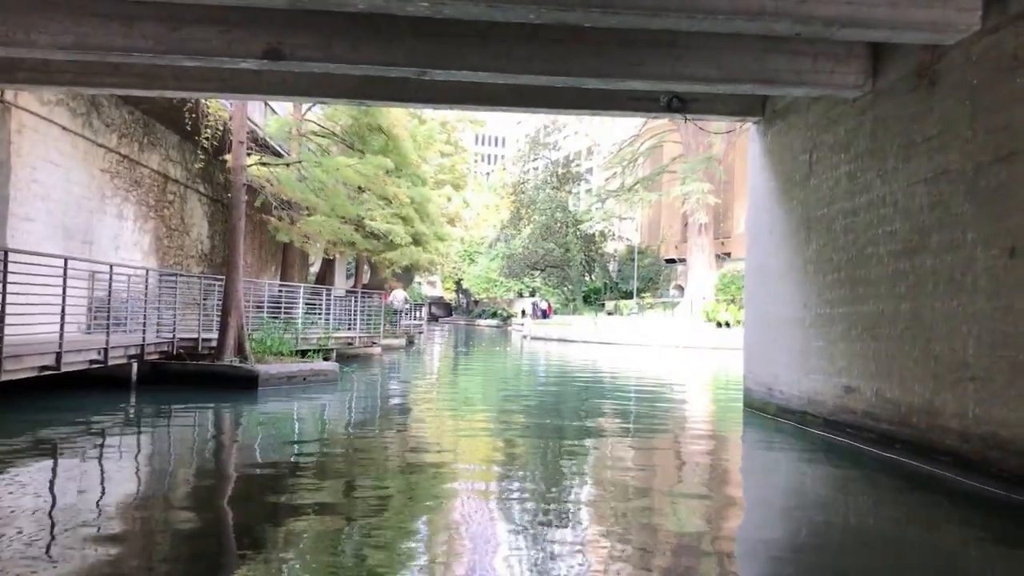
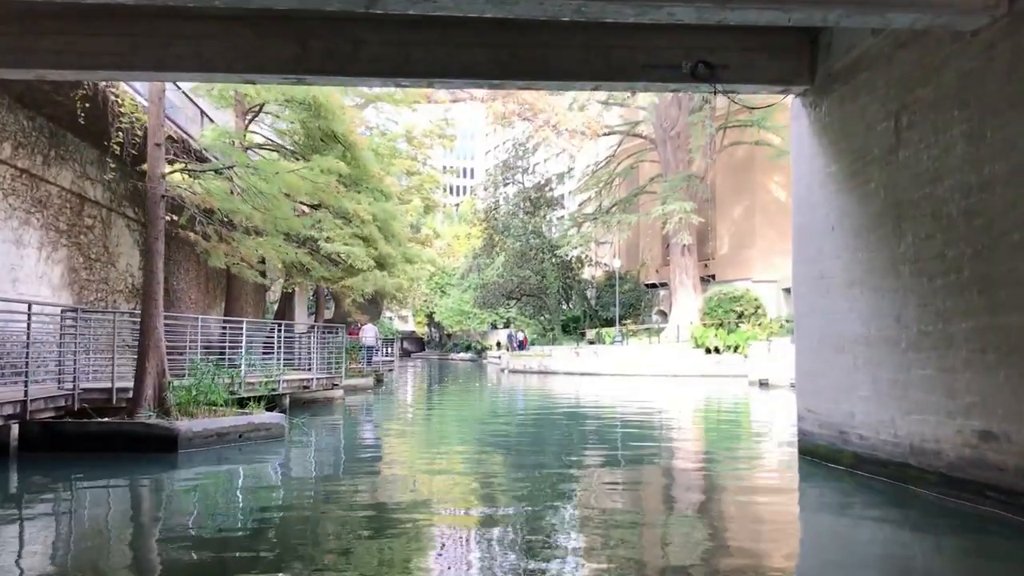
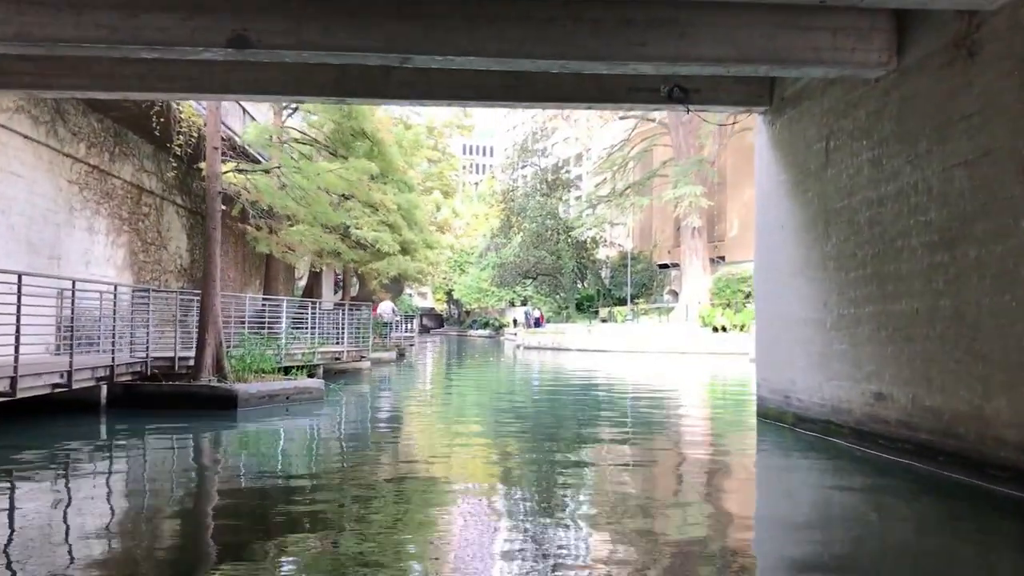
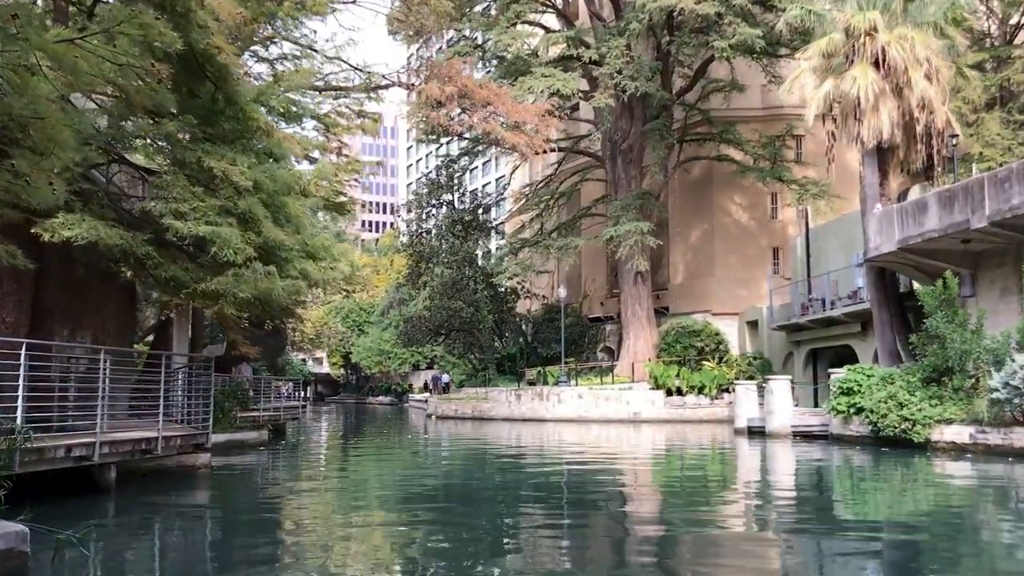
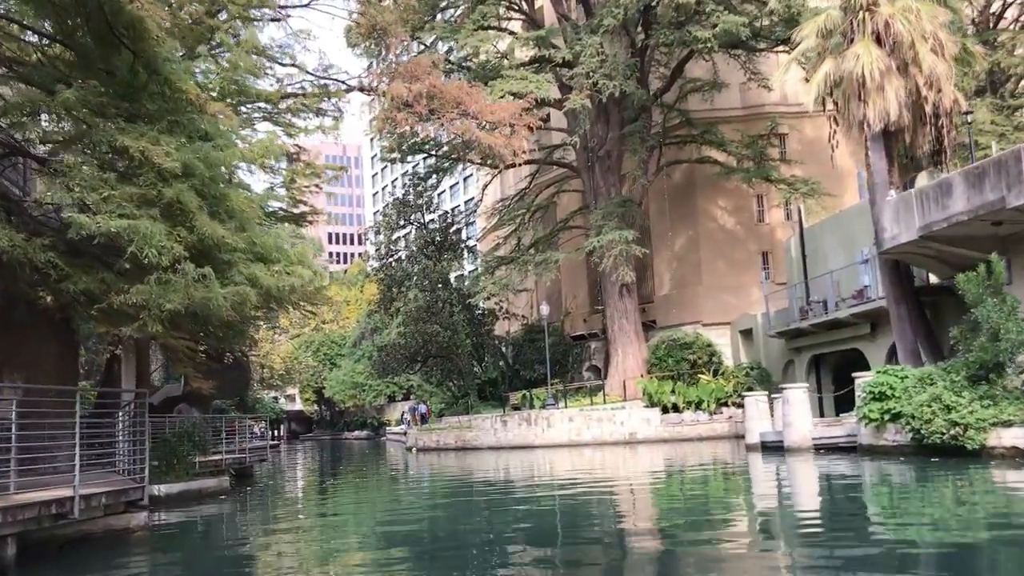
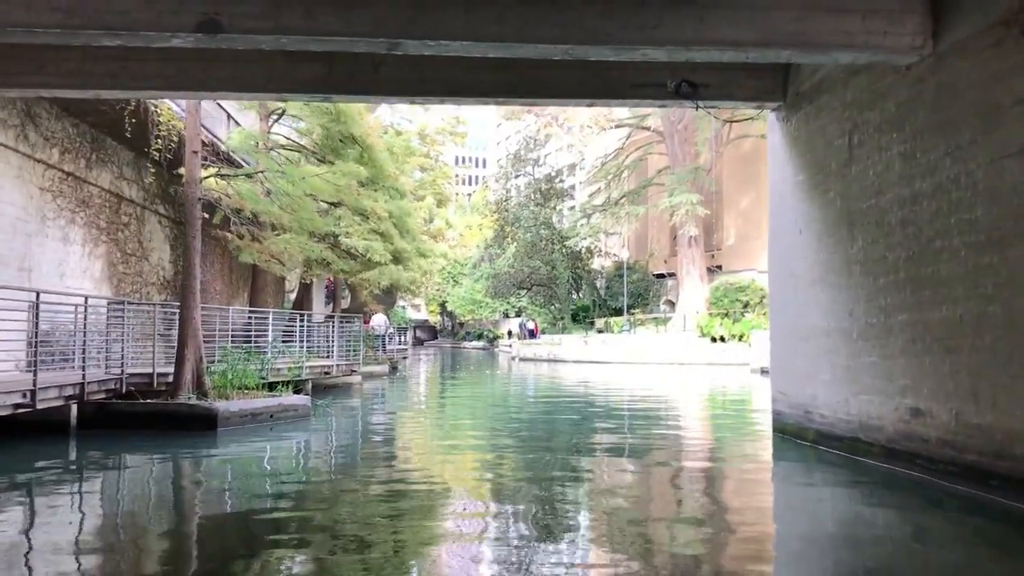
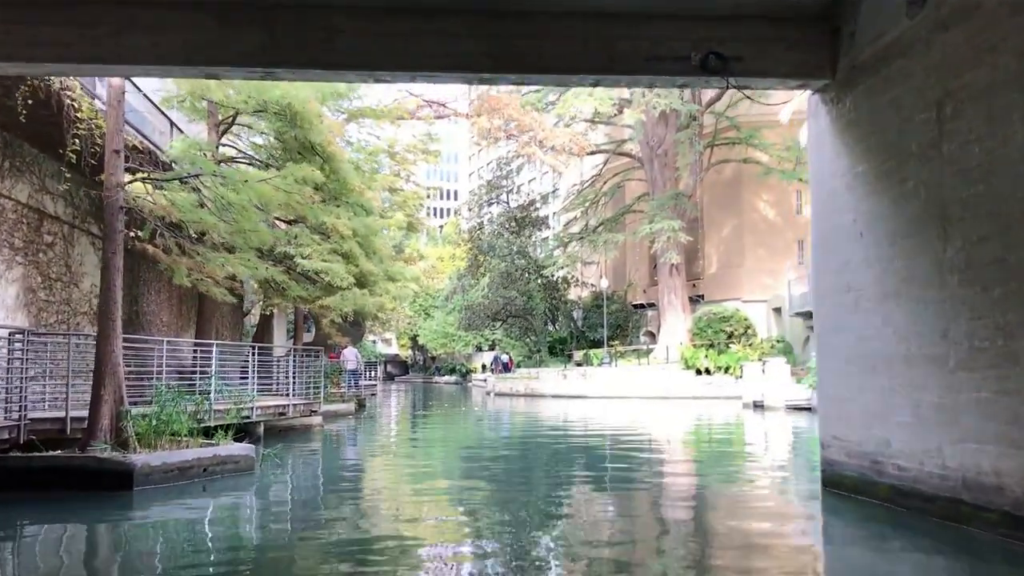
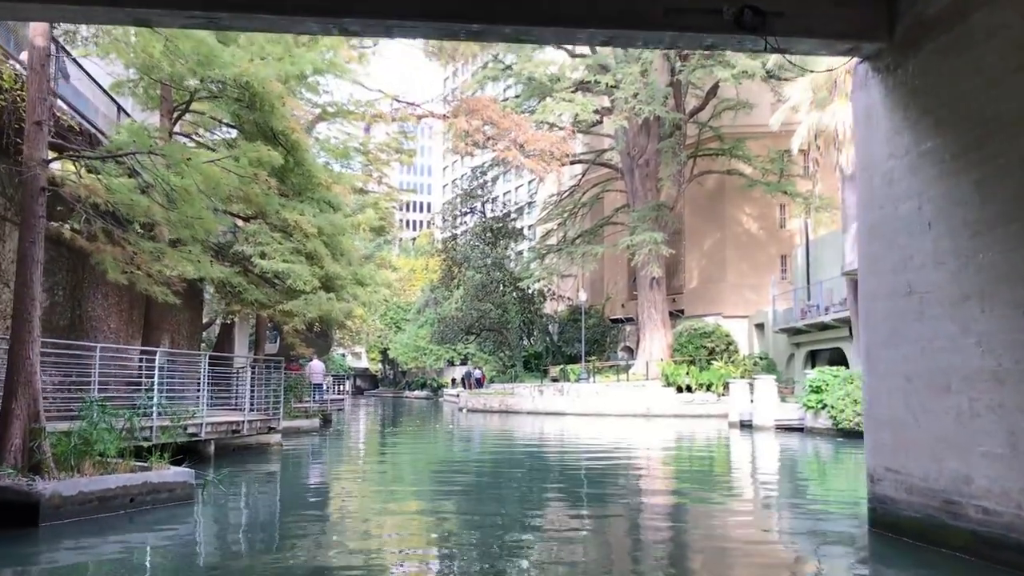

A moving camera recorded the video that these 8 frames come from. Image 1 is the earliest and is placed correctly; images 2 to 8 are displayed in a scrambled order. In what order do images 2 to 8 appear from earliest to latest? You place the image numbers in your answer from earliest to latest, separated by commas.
3, 6, 2, 7, 8, 4, 5
